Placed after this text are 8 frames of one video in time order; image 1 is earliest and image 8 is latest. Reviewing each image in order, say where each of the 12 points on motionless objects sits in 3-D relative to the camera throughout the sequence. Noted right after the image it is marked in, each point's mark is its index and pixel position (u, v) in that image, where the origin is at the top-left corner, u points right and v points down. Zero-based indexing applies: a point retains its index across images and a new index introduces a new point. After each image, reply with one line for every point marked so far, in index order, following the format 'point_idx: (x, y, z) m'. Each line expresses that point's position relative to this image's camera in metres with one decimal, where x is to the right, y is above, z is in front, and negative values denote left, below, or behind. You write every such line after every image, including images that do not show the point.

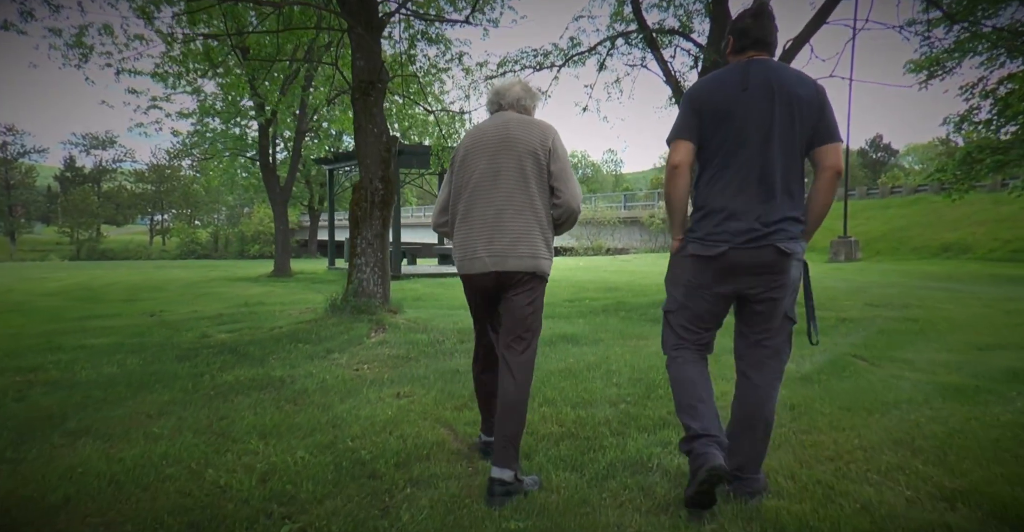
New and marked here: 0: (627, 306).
0: (+1.5, -0.5, +8.9) m
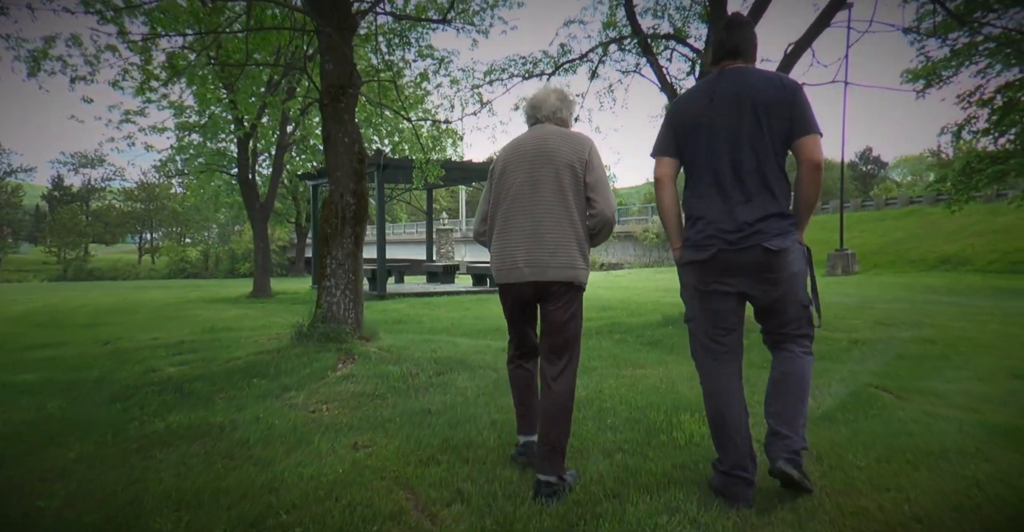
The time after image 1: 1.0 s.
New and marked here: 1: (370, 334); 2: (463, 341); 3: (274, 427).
0: (+1.4, -0.8, +8.4) m
1: (-1.4, -0.7, +6.4) m
2: (-0.5, -0.8, +7.0) m
3: (-1.3, -0.9, +3.7) m
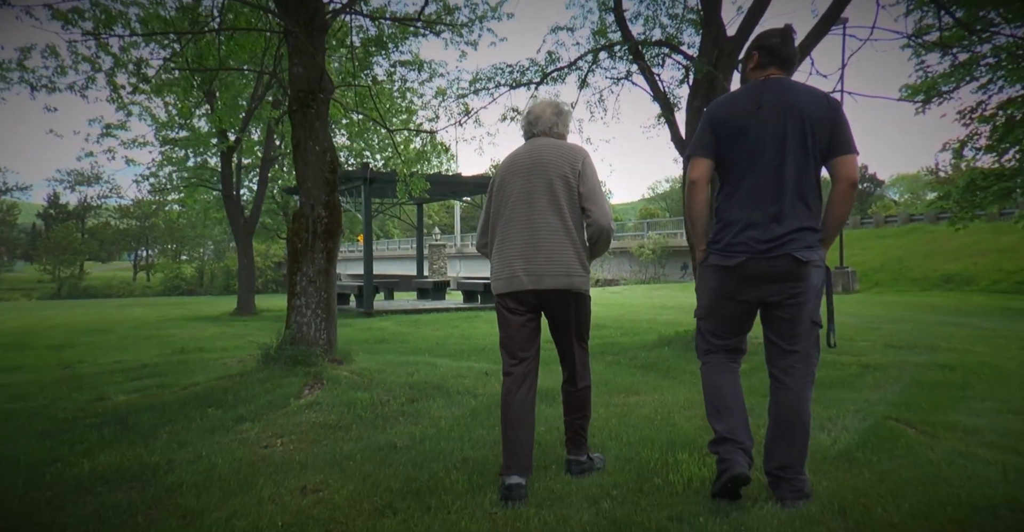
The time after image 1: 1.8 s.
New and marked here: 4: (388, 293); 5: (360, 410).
0: (+1.2, -1.0, +7.9) m
1: (-1.5, -0.8, +6.0) m
2: (-0.7, -0.9, +6.6) m
3: (-1.4, -1.0, +3.3) m
4: (-3.4, -0.7, +18.6) m
5: (-1.0, -0.9, +4.4) m
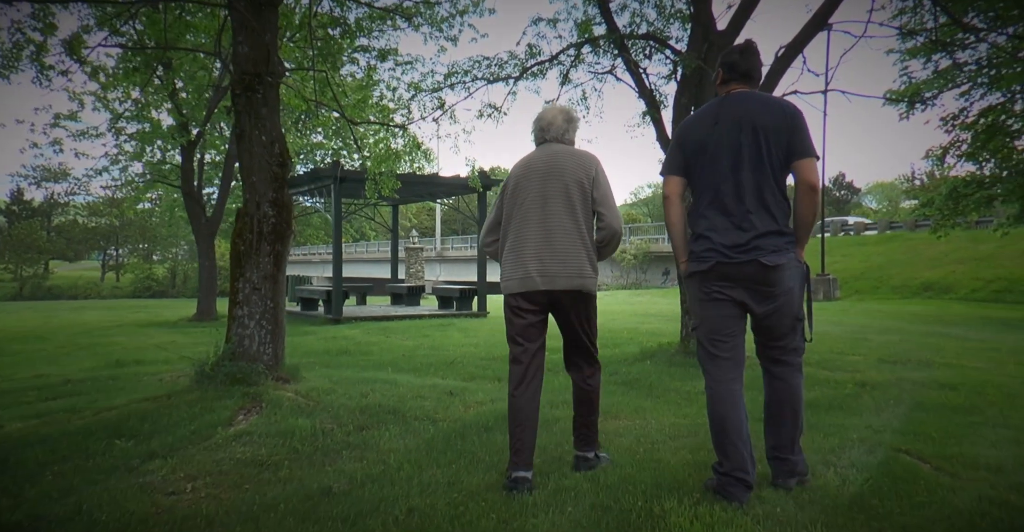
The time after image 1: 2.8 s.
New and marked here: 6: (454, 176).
0: (+0.9, -1.0, +7.4) m
1: (-1.7, -0.9, +5.4) m
2: (-0.9, -1.0, +6.0) m
3: (-1.6, -1.0, +2.7) m
4: (-4.0, -0.9, +18.0) m
5: (-1.2, -1.0, +3.8) m
6: (-1.2, +1.8, +14.1) m
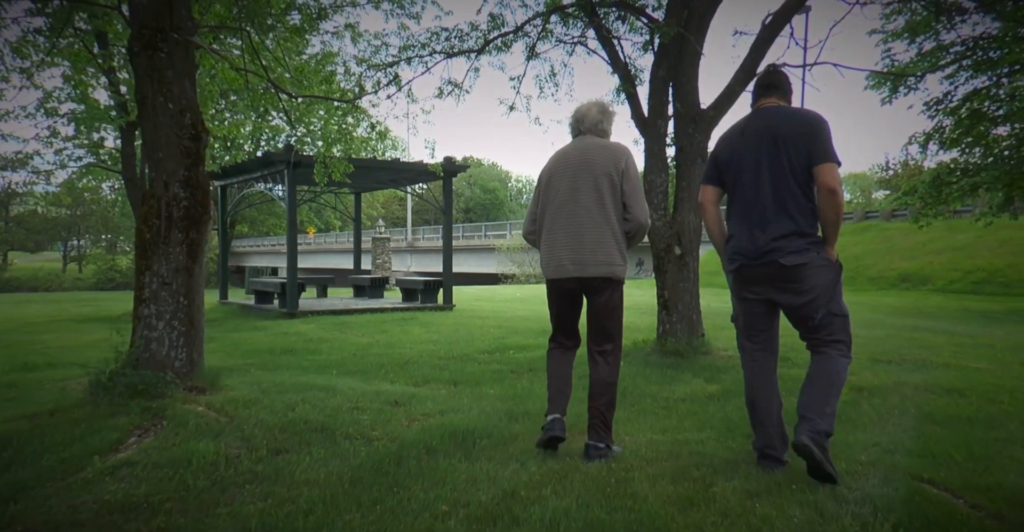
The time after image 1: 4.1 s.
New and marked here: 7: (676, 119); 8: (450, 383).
0: (+0.5, -1.0, +6.8) m
1: (-2.1, -0.8, +4.7) m
2: (-1.3, -0.9, +5.3) m
3: (-1.8, -1.0, +1.9) m
4: (-4.8, -0.6, +17.1) m
5: (-1.4, -0.9, +3.0) m
6: (-1.9, +2.0, +13.3) m
7: (+1.7, +1.5, +7.0) m
8: (-0.5, -1.0, +5.8) m
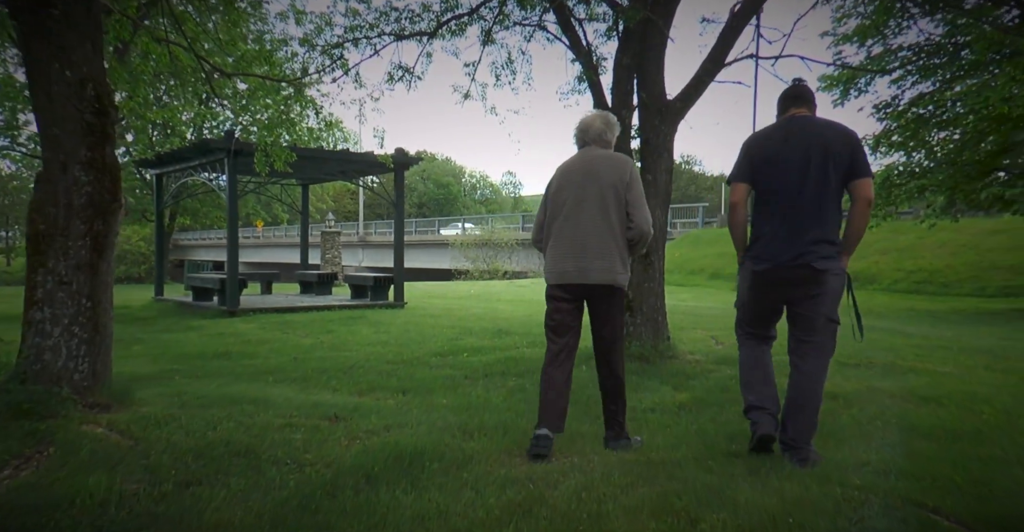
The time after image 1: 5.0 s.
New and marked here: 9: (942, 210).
0: (+0.1, -0.9, +6.3) m
1: (-2.3, -0.8, +4.0) m
2: (-1.6, -0.9, +4.7) m
3: (-1.9, -1.0, +1.3) m
4: (-5.9, -0.5, +16.3) m
5: (-1.6, -0.9, +2.5) m
6: (-2.7, +2.1, +12.7) m
7: (+1.3, +1.5, +6.6) m
8: (-0.9, -1.0, +5.3) m
9: (+10.7, +1.4, +16.9) m
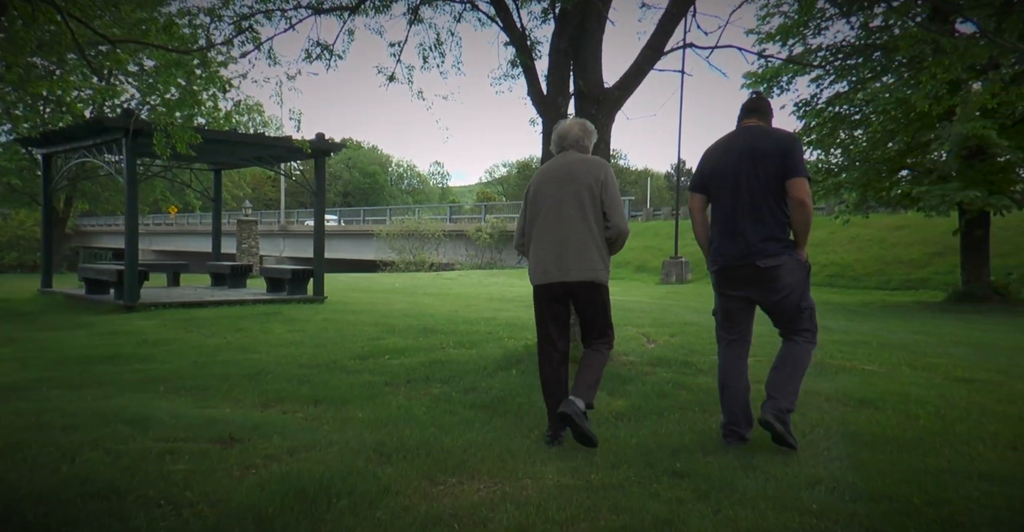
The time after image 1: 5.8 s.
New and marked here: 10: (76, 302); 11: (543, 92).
0: (-0.6, -0.9, +5.9) m
1: (-2.7, -0.8, +3.4) m
2: (-2.0, -0.9, +4.1) m
3: (-2.0, -1.0, +0.7) m
4: (-7.6, -0.3, +15.2) m
5: (-1.8, -0.9, +1.9) m
6: (-4.0, +2.3, +11.9) m
7: (+0.6, +1.6, +6.3) m
8: (-1.4, -1.0, +4.8) m
9: (+8.9, +1.5, +17.5) m
10: (-7.5, -0.6, +11.8) m
11: (+0.3, +1.6, +6.4) m
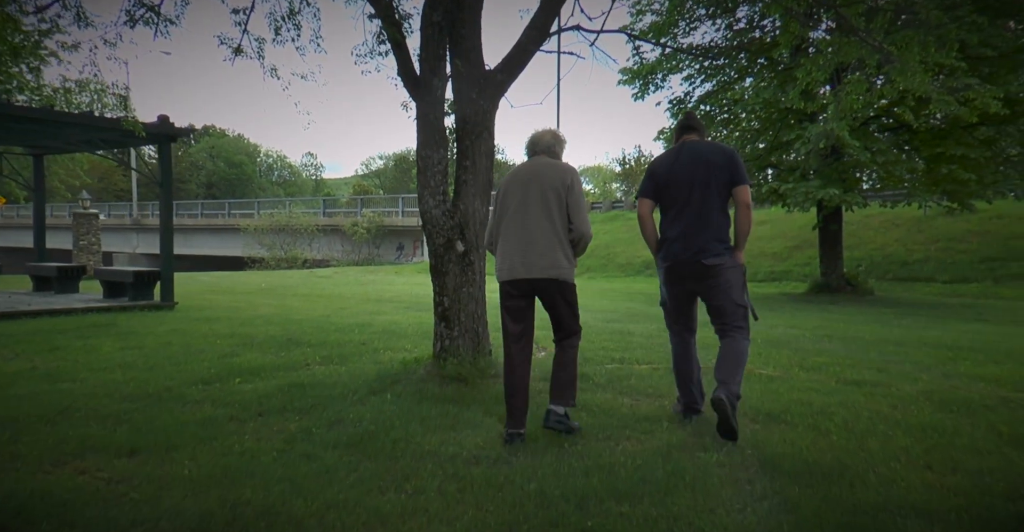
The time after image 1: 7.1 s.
0: (-1.5, -1.0, +5.0) m
1: (-3.2, -0.9, +2.1) m
2: (-2.6, -1.0, +3.0) m
3: (-2.0, -1.1, -0.3) m
4: (-10.0, -0.3, +12.9) m
5: (-2.0, -1.0, +0.8) m
6: (-5.9, +2.2, +10.2) m
7: (-0.5, +1.5, +5.6) m
8: (-2.1, -1.0, +3.7) m
9: (+5.7, +1.7, +18.0) m
10: (-9.4, -0.7, +9.5) m
11: (-0.8, +1.6, +5.6) m
